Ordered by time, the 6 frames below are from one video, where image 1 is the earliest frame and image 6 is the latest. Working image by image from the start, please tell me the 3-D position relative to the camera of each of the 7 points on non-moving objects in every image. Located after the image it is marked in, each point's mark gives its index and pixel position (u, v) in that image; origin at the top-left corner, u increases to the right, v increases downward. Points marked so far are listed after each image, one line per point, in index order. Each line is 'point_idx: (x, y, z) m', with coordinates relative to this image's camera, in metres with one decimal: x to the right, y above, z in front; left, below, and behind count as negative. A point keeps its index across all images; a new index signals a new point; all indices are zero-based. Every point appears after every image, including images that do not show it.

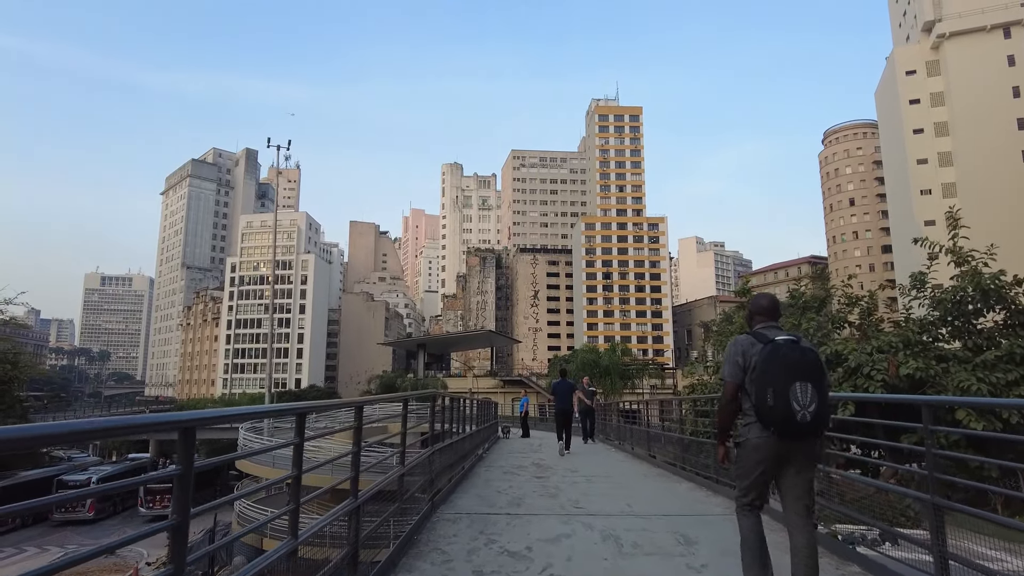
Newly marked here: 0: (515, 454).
0: (+0.1, -3.6, +13.7) m
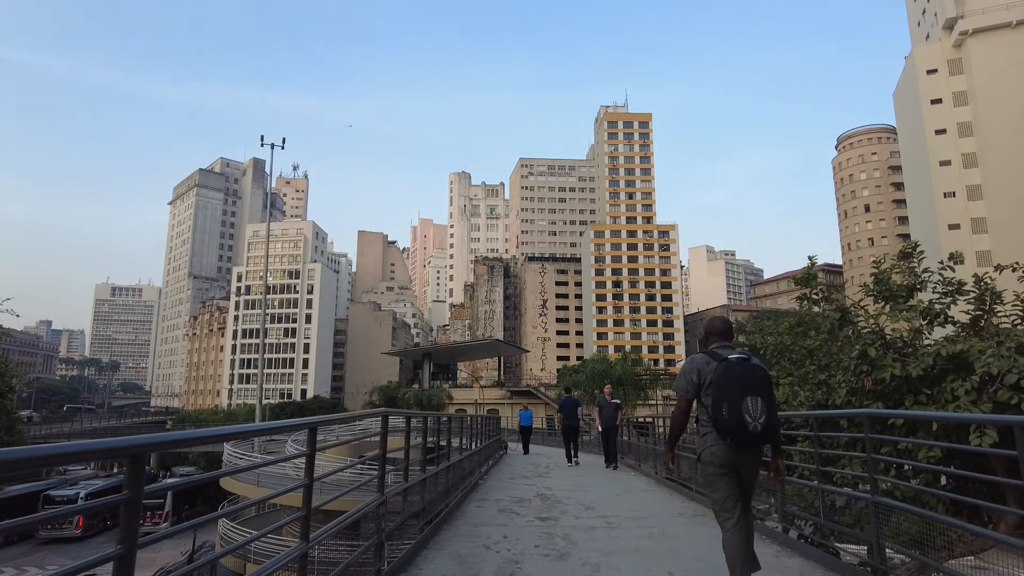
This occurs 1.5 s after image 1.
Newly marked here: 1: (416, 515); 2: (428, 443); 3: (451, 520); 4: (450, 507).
0: (+0.2, -3.7, +12.7) m
1: (-1.1, -2.6, +7.7) m
2: (-1.1, -2.1, +9.0) m
3: (-0.8, -3.1, +8.7) m
4: (-0.8, -3.2, +9.6) m
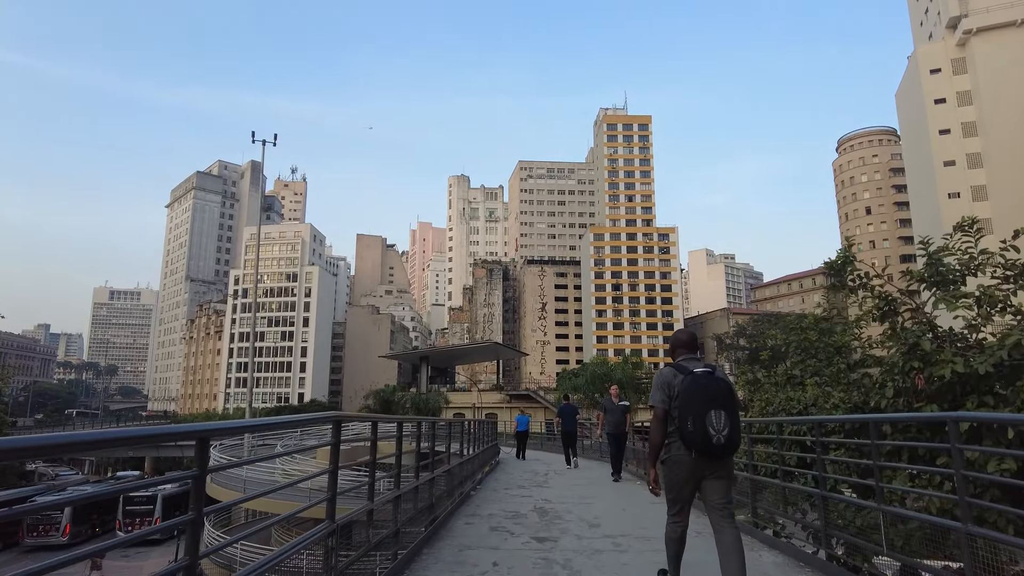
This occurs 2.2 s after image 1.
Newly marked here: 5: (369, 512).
0: (+0.2, -3.6, +12.2) m
1: (-1.1, -2.6, +7.2) m
2: (-1.1, -2.1, +8.5) m
3: (-0.8, -3.1, +8.3) m
4: (-0.9, -3.2, +9.1) m
5: (-1.2, -2.0, +5.8) m
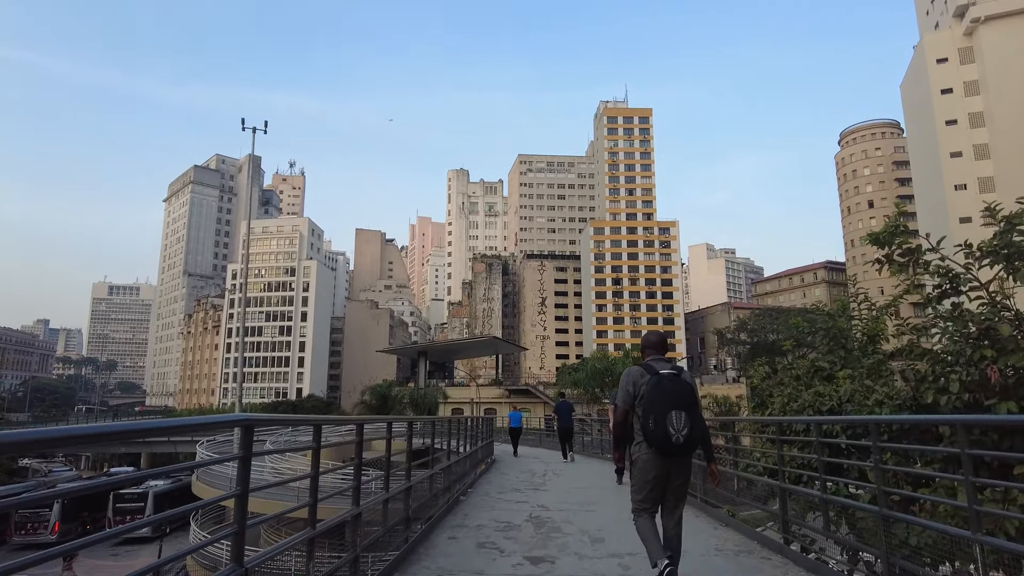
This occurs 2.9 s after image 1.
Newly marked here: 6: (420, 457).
0: (+0.2, -3.5, +11.7) m
1: (-1.2, -2.4, +6.8) m
2: (-1.2, -2.0, +8.0) m
3: (-0.9, -2.9, +7.8) m
4: (-0.9, -3.0, +8.6) m
5: (-1.3, -1.9, +5.3) m
6: (-1.1, -2.2, +8.5) m
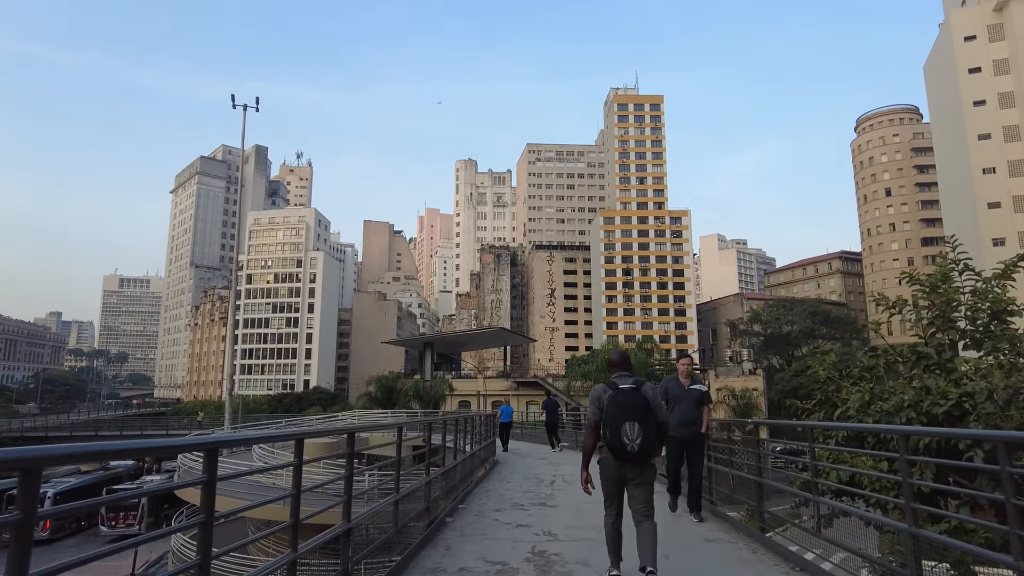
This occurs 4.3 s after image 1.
0: (+0.3, -3.2, +10.8) m
1: (-1.1, -2.2, +5.8) m
2: (-1.1, -1.8, +7.1) m
3: (-0.8, -2.7, +6.9) m
4: (-0.8, -2.8, +7.7) m
5: (-1.3, -1.7, +4.4) m
6: (-1.1, -2.0, +7.6) m
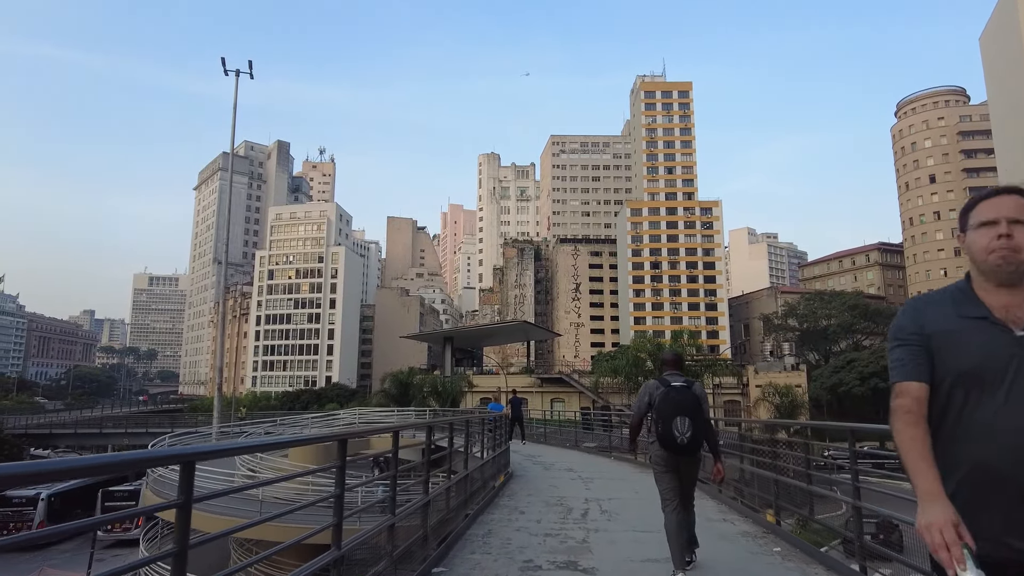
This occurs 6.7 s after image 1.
0: (+0.6, -2.9, +9.1) m
1: (-1.0, -1.9, +4.2) m
2: (-1.0, -1.4, +5.5) m
3: (-0.7, -2.4, +5.3) m
4: (-0.7, -2.5, +6.1) m
5: (-1.2, -1.4, +2.8) m
6: (-0.9, -1.7, +5.9) m
